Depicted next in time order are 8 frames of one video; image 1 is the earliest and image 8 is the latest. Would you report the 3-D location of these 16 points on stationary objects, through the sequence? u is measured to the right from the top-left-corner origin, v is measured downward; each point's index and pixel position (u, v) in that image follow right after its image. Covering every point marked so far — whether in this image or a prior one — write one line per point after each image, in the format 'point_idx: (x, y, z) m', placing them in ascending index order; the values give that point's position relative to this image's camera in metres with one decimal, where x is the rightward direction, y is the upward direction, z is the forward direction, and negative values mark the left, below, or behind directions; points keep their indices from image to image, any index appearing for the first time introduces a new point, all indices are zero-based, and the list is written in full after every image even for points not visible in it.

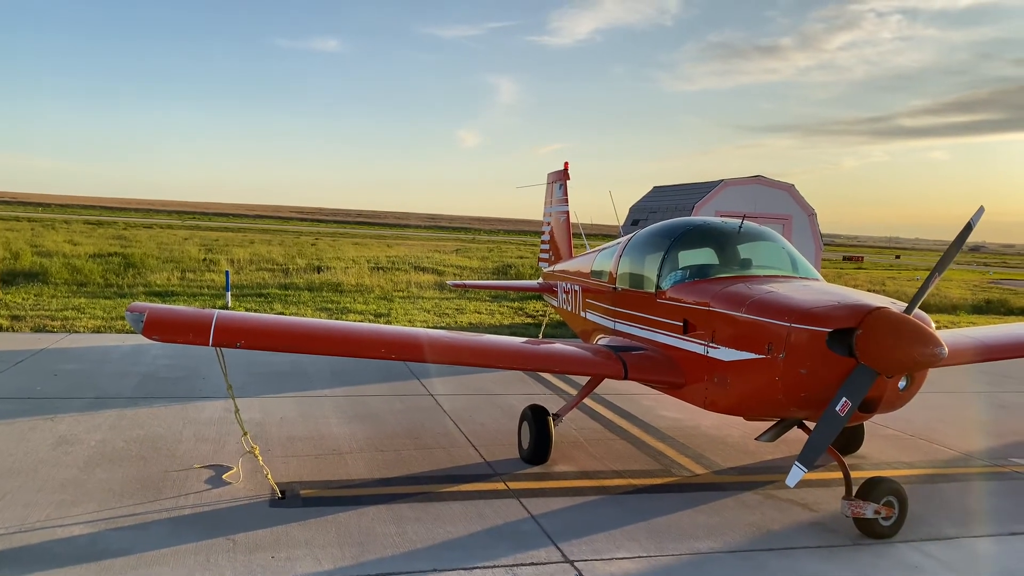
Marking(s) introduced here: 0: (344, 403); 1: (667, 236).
0: (-1.3, -0.9, +6.5) m
1: (+1.0, +0.3, +5.2) m
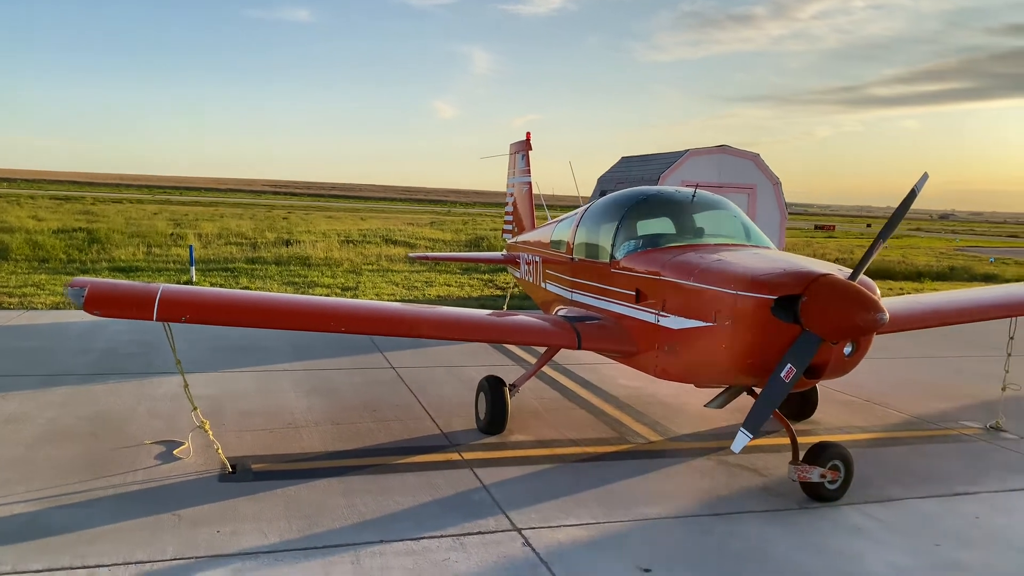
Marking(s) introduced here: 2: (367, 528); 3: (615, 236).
0: (-1.7, -0.7, +6.4) m
1: (+0.7, +0.5, +5.2) m
2: (-0.6, -1.0, +3.5) m
3: (+0.6, +0.3, +5.1) m
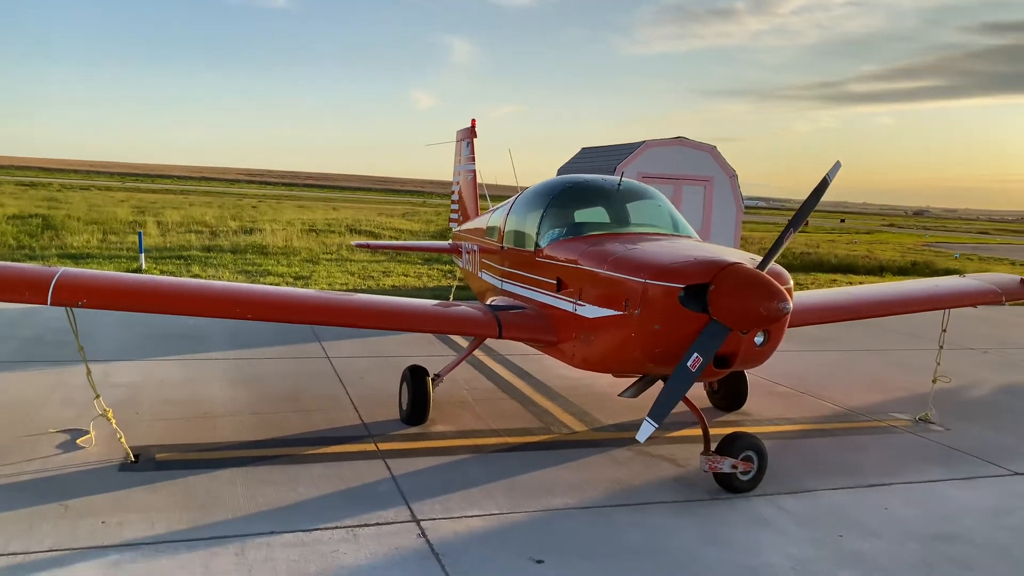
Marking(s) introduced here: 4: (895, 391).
0: (-2.2, -0.6, +6.3) m
1: (+0.2, +0.6, +5.1) m
2: (-1.1, -1.0, +3.4) m
3: (+0.2, +0.4, +5.0) m
4: (+3.2, -0.8, +6.7) m
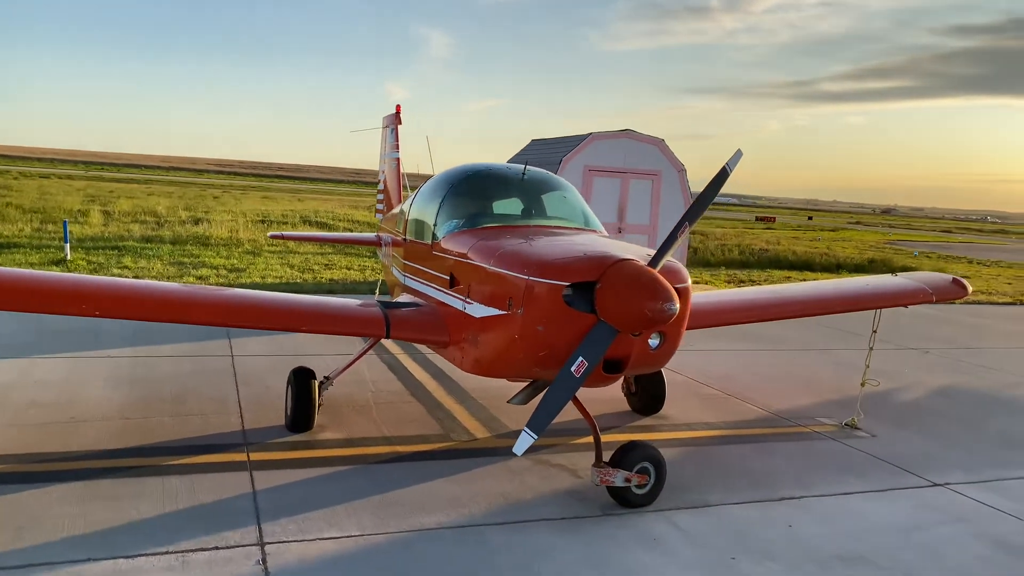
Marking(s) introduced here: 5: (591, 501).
0: (-2.8, -0.6, +5.9) m
1: (-0.4, +0.6, +4.8) m
2: (-1.6, -1.0, +3.0) m
3: (-0.4, +0.4, +4.7) m
4: (+2.5, -0.8, +6.5) m
5: (+0.4, -1.0, +3.8) m
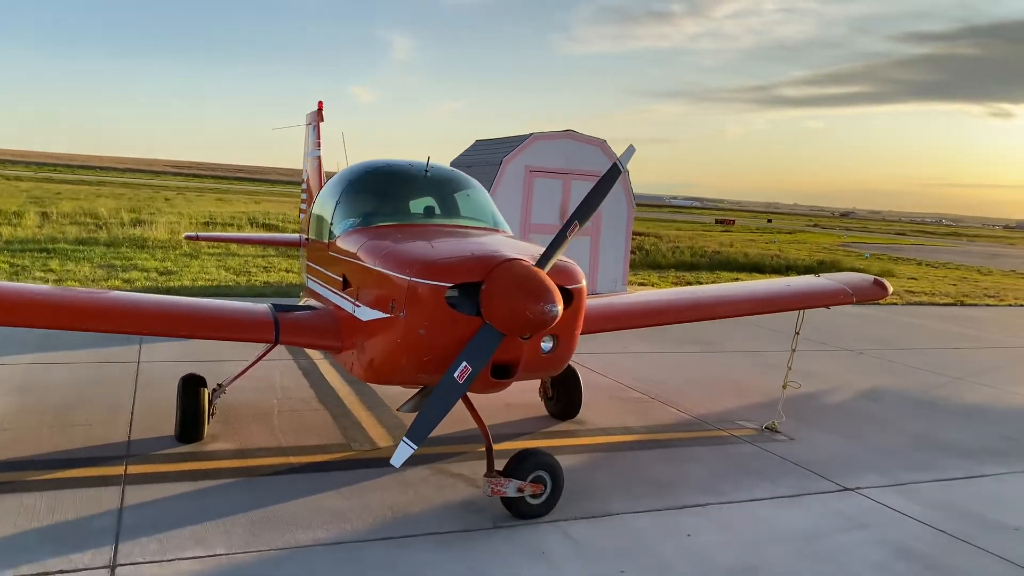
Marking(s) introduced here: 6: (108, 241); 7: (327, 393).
0: (-3.4, -0.6, +5.6) m
1: (-0.9, +0.6, +4.6) m
2: (-2.1, -1.0, +2.8) m
3: (-1.0, +0.4, +4.5) m
4: (+1.9, -0.8, +6.4) m
5: (-0.1, -1.0, +3.7) m
6: (-7.6, +0.9, +15.1) m
7: (-1.3, -0.7, +5.6) m
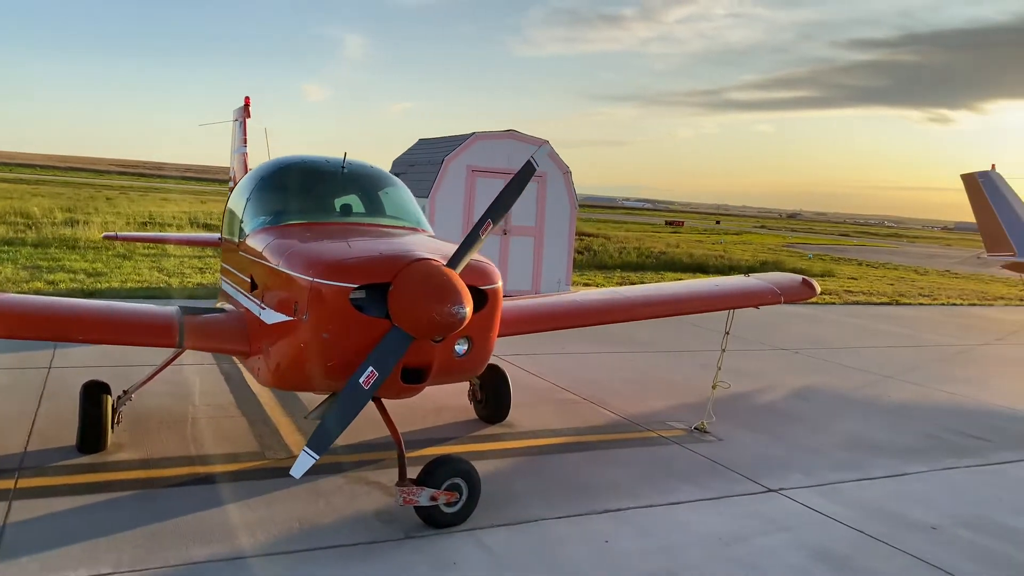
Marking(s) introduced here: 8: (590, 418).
0: (-3.9, -0.6, +5.2) m
1: (-1.4, +0.6, +4.4) m
2: (-2.4, -1.0, +2.5) m
3: (-1.4, +0.4, +4.3) m
4: (+1.4, -0.8, +6.4) m
5: (-0.5, -1.0, +3.5) m
6: (-8.6, +0.8, +14.6) m
7: (-1.8, -0.7, +5.4) m
8: (+0.5, -0.9, +5.5) m
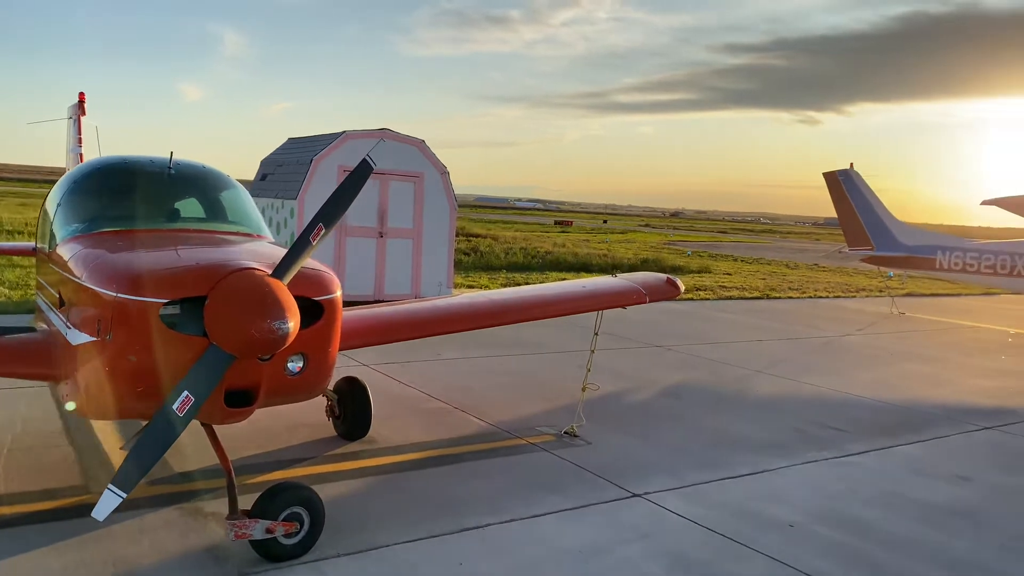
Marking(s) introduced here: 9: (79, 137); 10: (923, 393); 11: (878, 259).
0: (-4.7, -0.7, +4.5) m
1: (-2.1, +0.5, +4.0) m
2: (-2.9, -1.1, +2.0) m
3: (-2.1, +0.3, +3.8) m
4: (+0.4, -0.9, +6.3) m
5: (-1.1, -1.1, +3.2) m
6: (-10.6, +0.6, +13.1) m
7: (-2.6, -0.8, +4.9) m
8: (-0.4, -0.9, +5.3) m
9: (-3.4, +1.2, +6.4) m
10: (+3.6, -0.9, +7.0) m
11: (+6.1, +0.5, +13.4) m
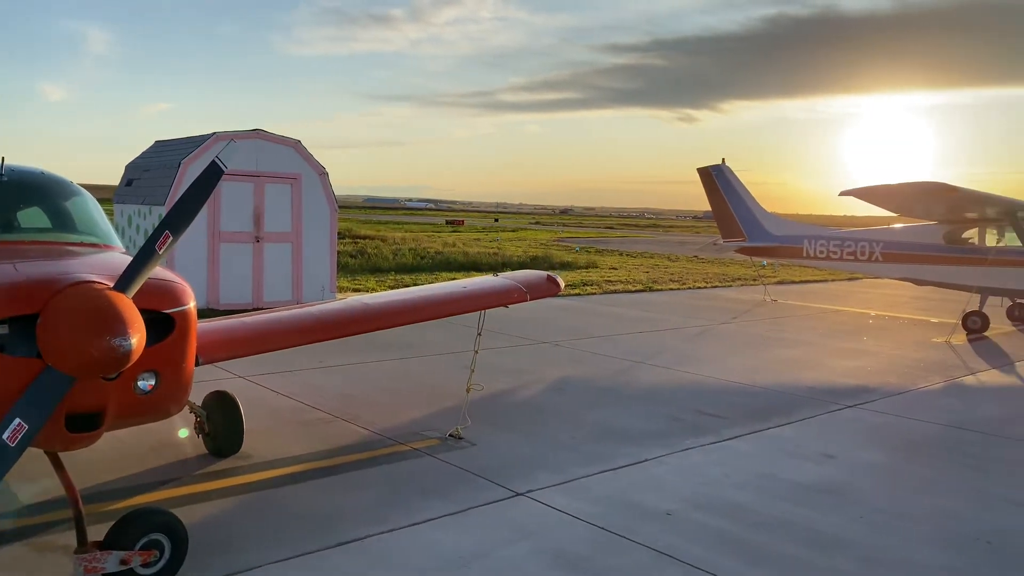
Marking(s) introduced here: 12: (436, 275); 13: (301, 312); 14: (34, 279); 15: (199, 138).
0: (-5.3, -0.9, +3.7) m
1: (-2.7, +0.4, +3.6) m
2: (-3.2, -1.2, +1.5) m
3: (-2.7, +0.2, +3.5) m
4: (-0.5, -0.9, +6.2) m
5: (-1.6, -1.1, +3.0) m
6: (-12.3, +0.1, +11.5) m
7: (-3.3, -0.9, +4.4) m
8: (-1.1, -1.0, +5.2) m
9: (-4.4, +1.1, +5.9) m
10: (+2.5, -0.8, +7.3) m
11: (+4.1, +0.7, +14.0) m
12: (-1.6, +0.3, +17.2) m
13: (-1.3, -0.1, +5.0) m
14: (-1.6, 0.0, +2.7) m
15: (-4.0, +1.9, +10.5) m
